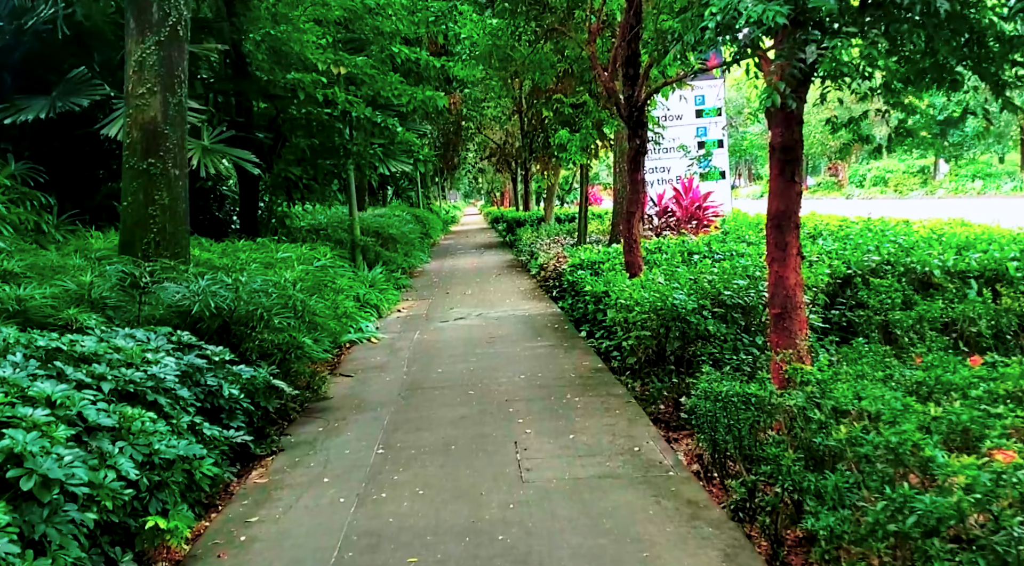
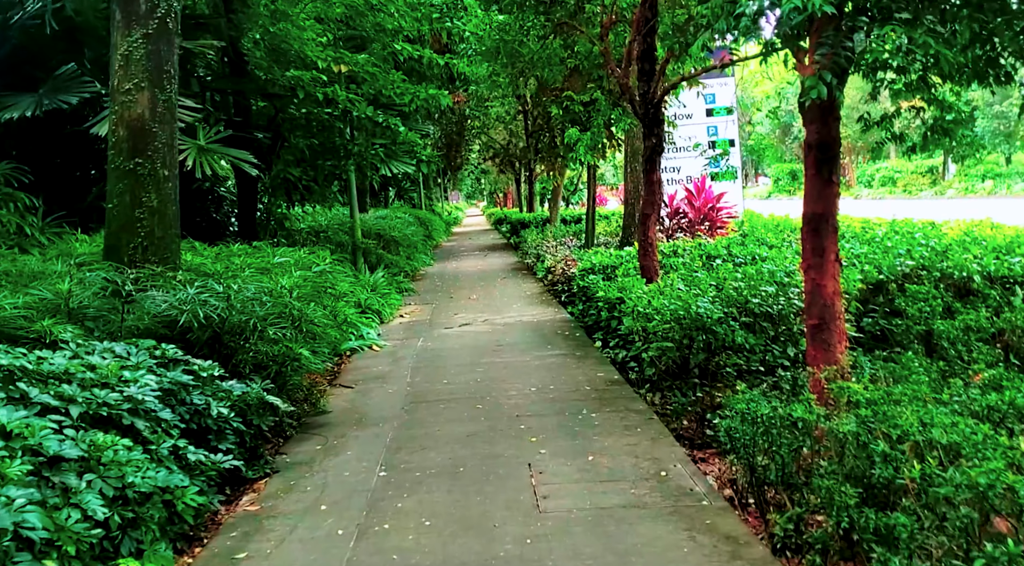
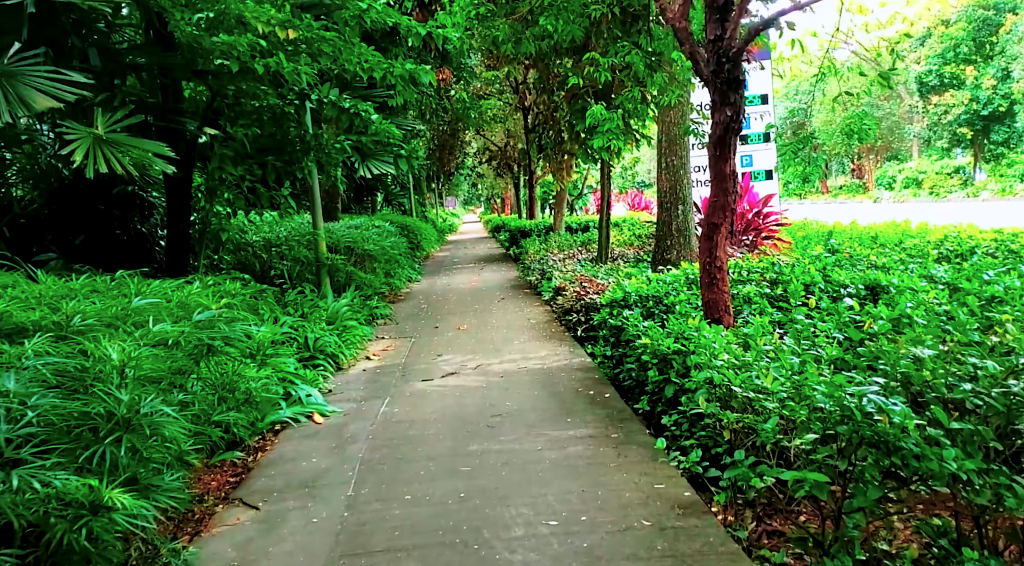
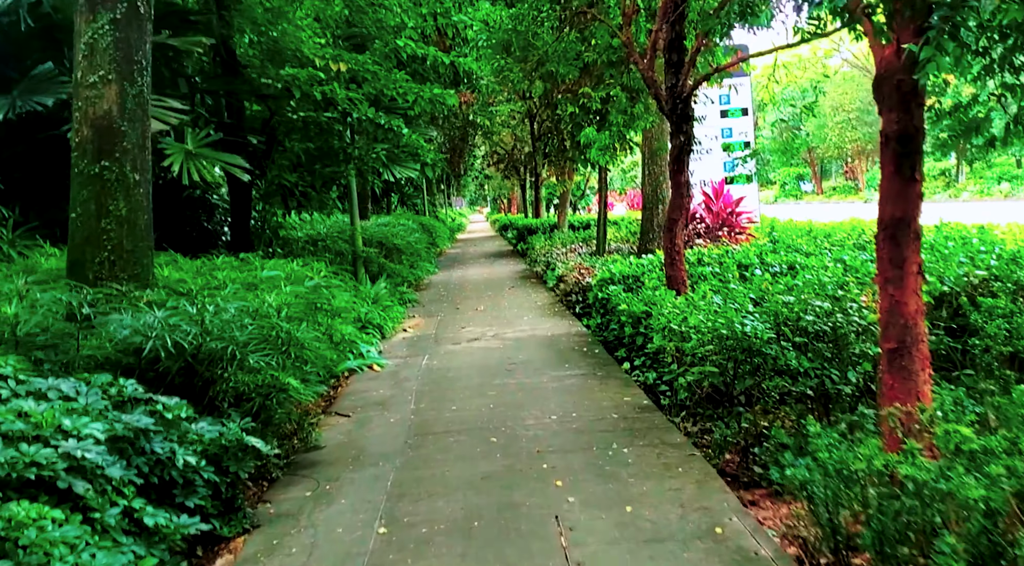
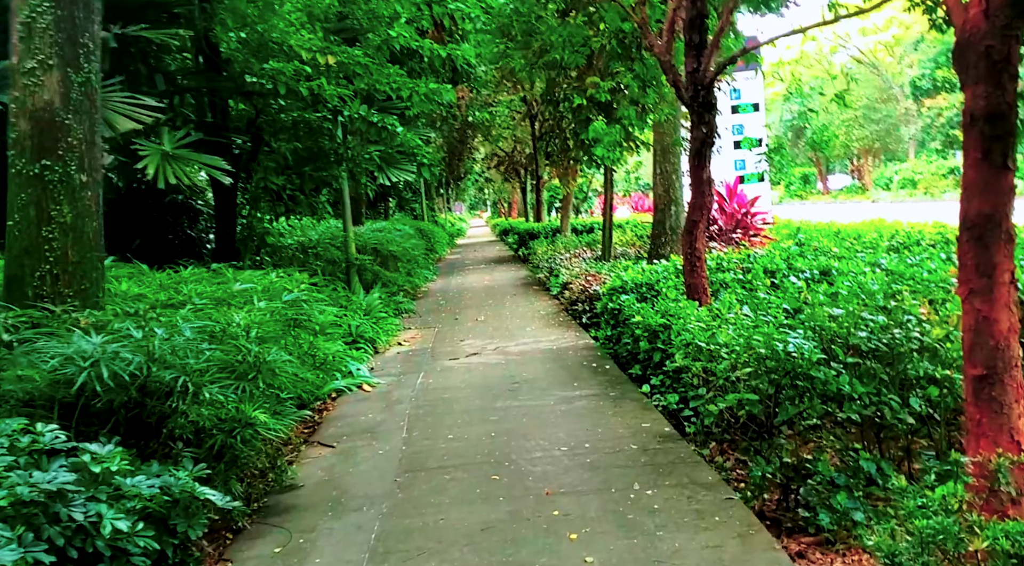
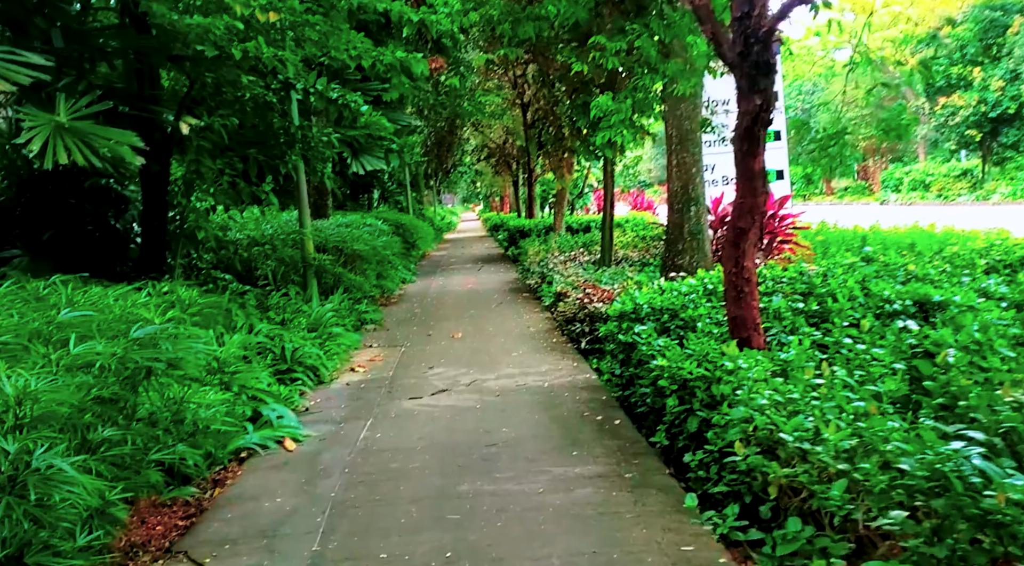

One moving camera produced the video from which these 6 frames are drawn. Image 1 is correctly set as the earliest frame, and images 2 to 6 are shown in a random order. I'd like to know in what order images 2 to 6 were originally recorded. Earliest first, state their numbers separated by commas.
2, 4, 5, 3, 6
